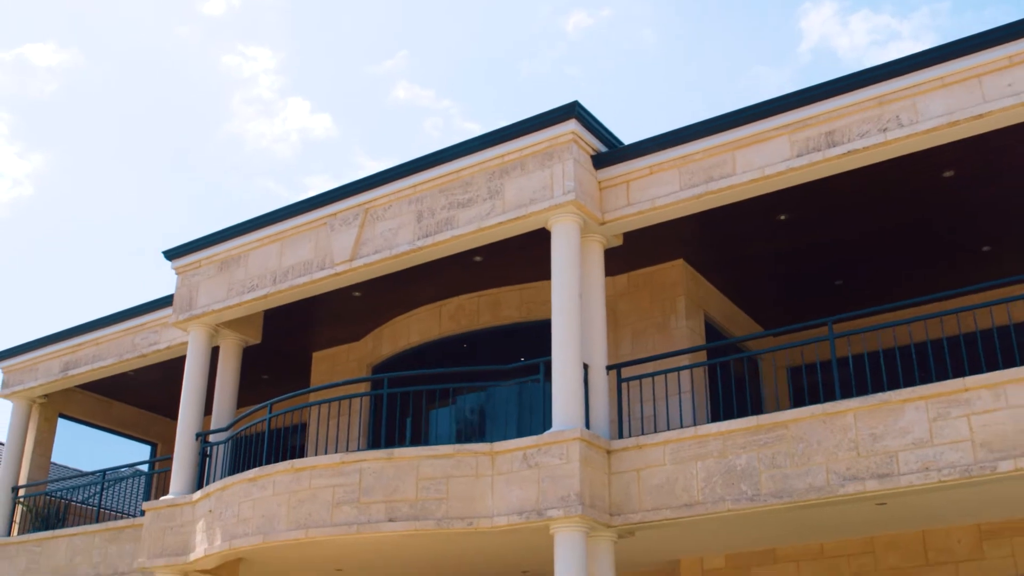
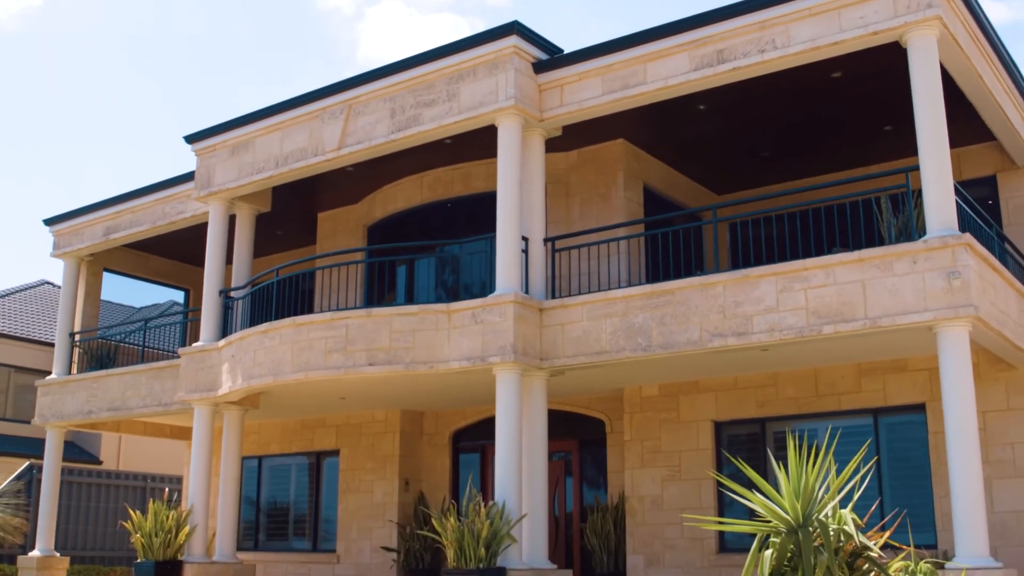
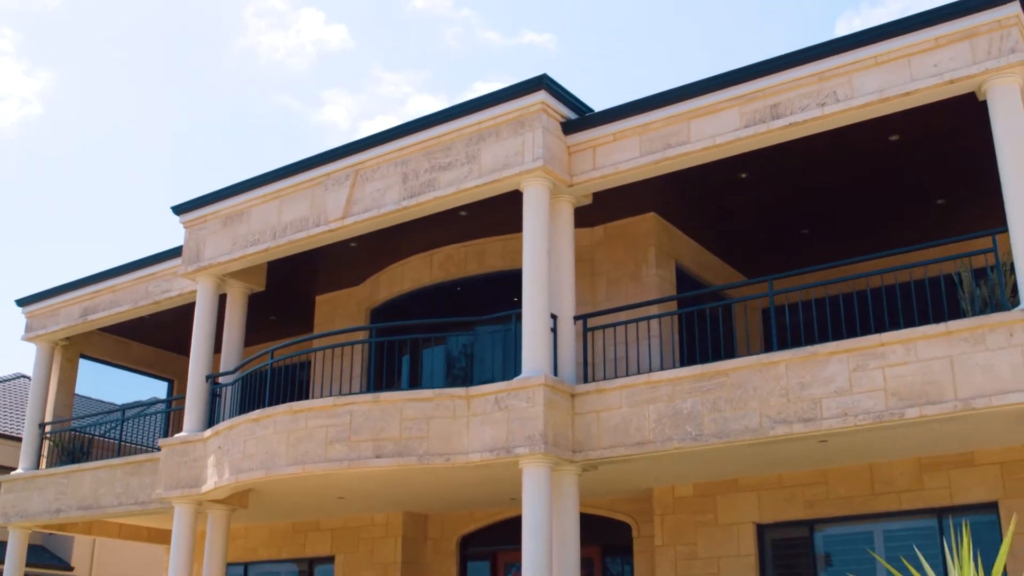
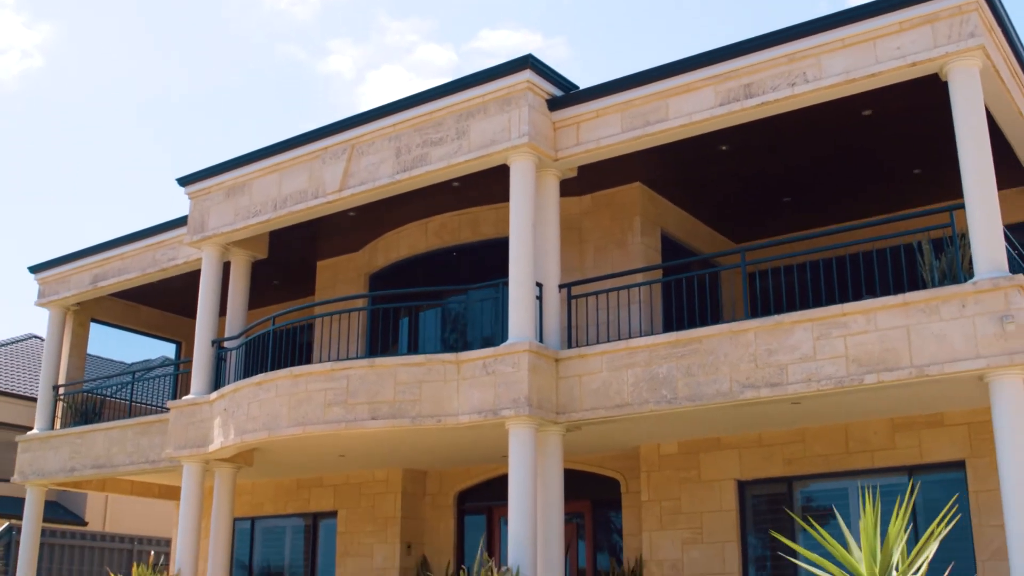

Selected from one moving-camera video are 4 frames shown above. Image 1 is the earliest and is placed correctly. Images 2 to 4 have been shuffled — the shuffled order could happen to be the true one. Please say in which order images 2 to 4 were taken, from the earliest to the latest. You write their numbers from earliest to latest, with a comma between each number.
3, 4, 2
